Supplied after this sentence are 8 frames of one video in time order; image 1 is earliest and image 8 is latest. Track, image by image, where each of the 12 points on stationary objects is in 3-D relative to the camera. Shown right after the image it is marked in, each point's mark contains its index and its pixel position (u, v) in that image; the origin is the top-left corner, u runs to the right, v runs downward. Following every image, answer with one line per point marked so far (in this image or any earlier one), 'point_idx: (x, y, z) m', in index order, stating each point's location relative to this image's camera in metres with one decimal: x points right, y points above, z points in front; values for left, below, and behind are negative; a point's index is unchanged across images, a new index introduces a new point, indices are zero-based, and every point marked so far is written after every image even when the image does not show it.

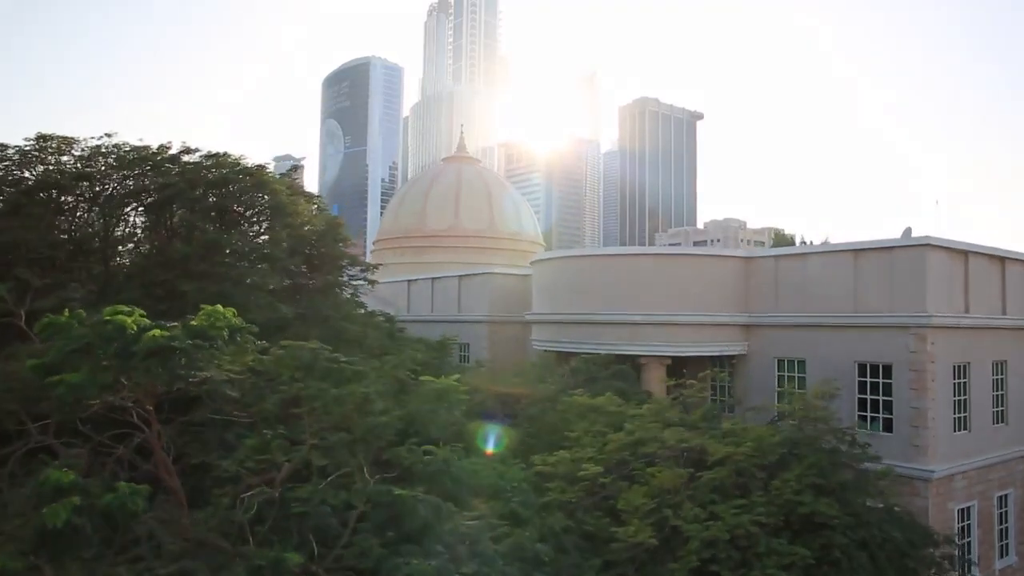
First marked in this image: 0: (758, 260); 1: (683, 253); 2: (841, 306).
0: (+5.2, +0.6, +15.7) m
1: (+3.5, +0.7, +15.5) m
2: (+6.3, -0.3, +14.2) m
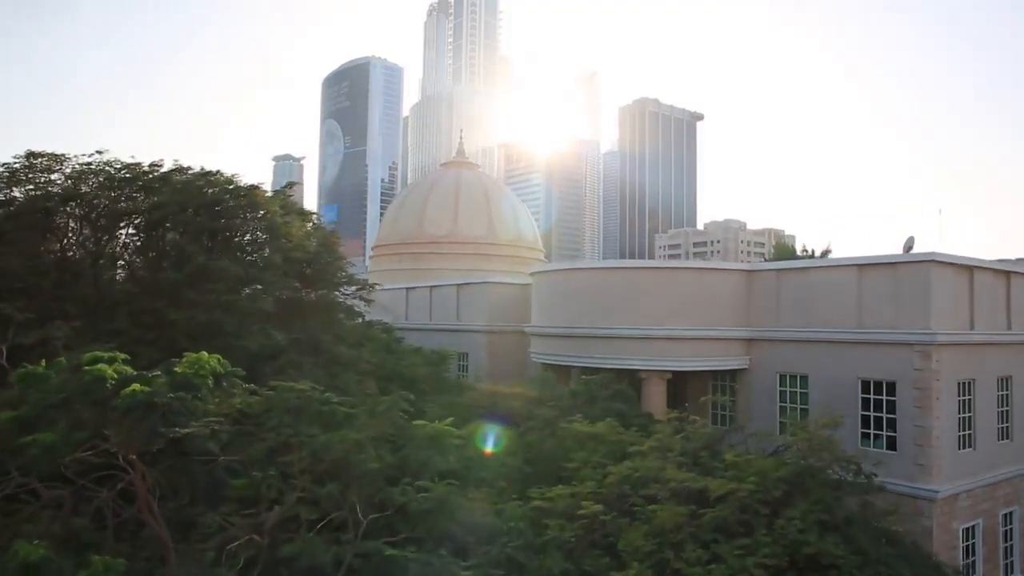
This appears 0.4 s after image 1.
0: (+5.1, +0.3, +15.6) m
1: (+3.5, +0.4, +15.3) m
2: (+6.3, -0.6, +14.0) m
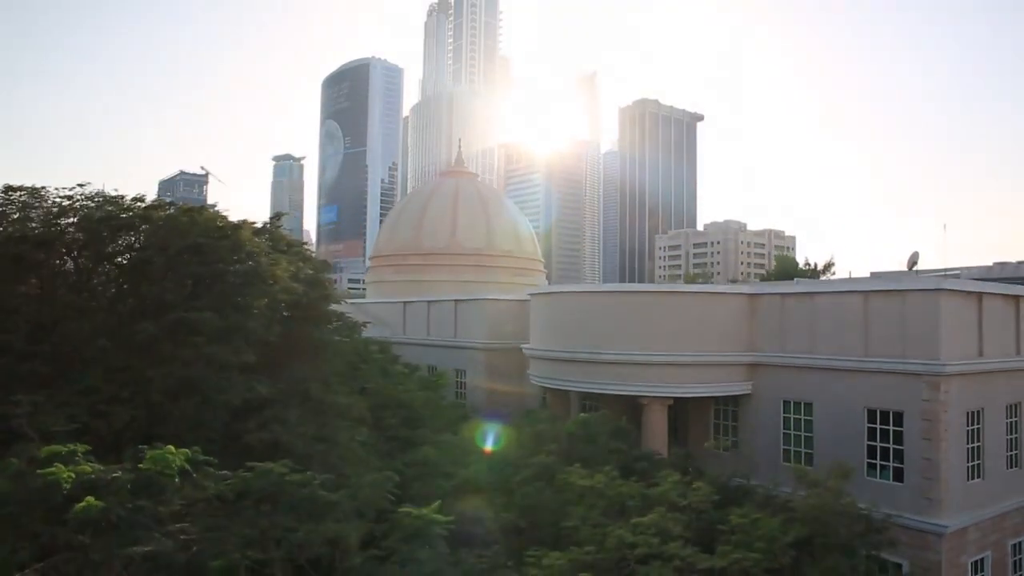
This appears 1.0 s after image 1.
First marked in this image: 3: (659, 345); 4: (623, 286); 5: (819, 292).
0: (+5.1, -0.2, +15.2) m
1: (+3.5, -0.1, +15.0) m
2: (+6.2, -1.1, +13.7) m
3: (+3.0, -1.2, +15.1) m
4: (+2.3, 0.0, +15.3) m
5: (+5.8, -0.1, +14.2) m
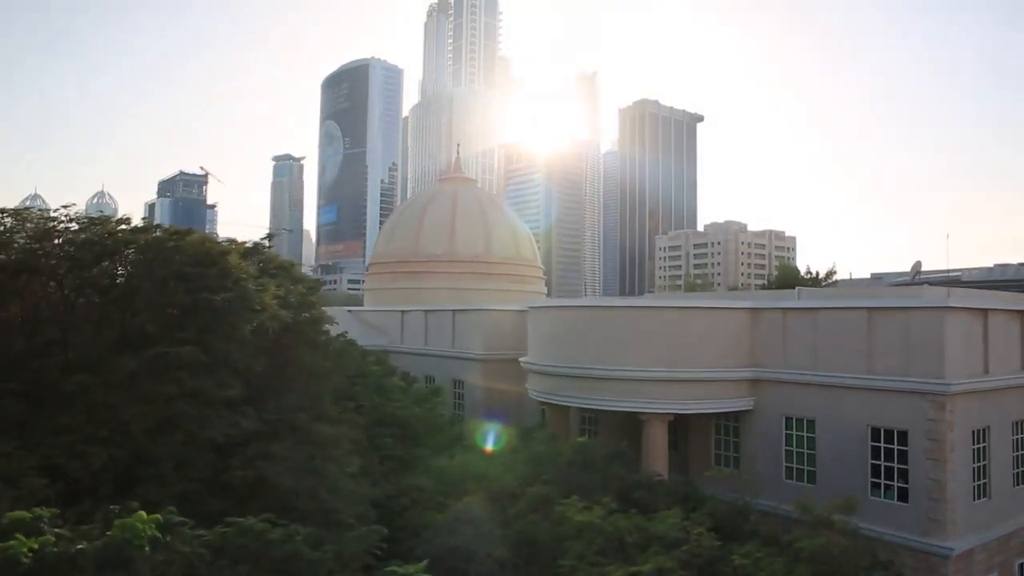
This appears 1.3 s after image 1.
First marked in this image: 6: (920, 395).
0: (+5.0, -0.5, +15.0) m
1: (+3.4, -0.3, +14.8) m
2: (+6.2, -1.4, +13.5) m
3: (+2.9, -1.4, +14.8) m
4: (+2.2, -0.3, +15.0) m
5: (+5.8, -0.4, +14.0) m
6: (+6.8, -1.8, +12.4) m
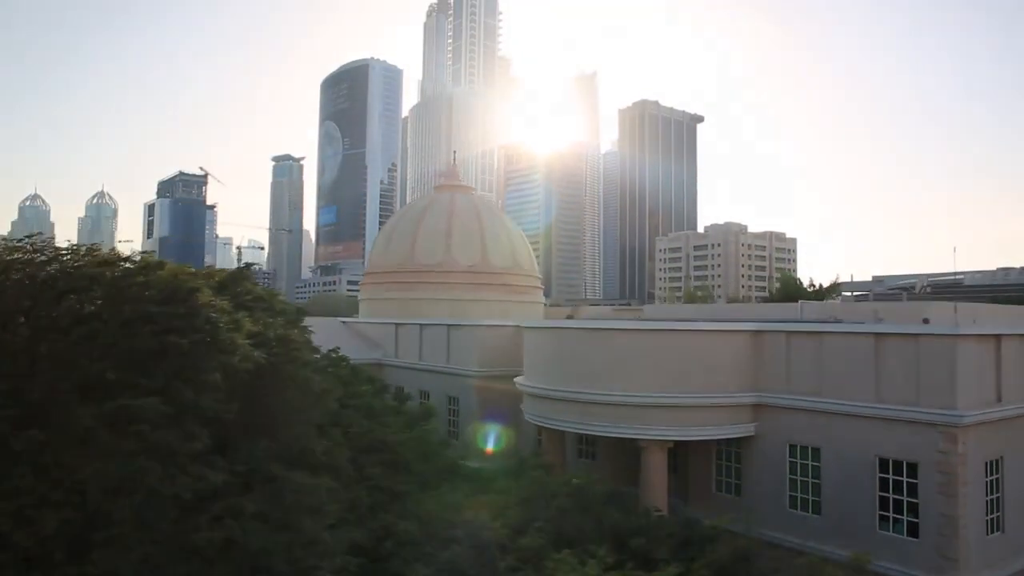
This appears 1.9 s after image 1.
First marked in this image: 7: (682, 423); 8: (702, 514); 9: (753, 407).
0: (+4.9, -0.9, +14.5) m
1: (+3.3, -0.8, +14.2) m
2: (+6.1, -1.8, +12.9) m
3: (+2.8, -1.9, +14.3) m
4: (+2.1, -0.7, +14.5) m
5: (+5.7, -0.8, +13.4) m
6: (+6.7, -2.2, +11.9) m
7: (+3.2, -2.6, +14.2) m
8: (+3.9, -4.7, +15.4) m
9: (+4.7, -2.3, +14.5) m
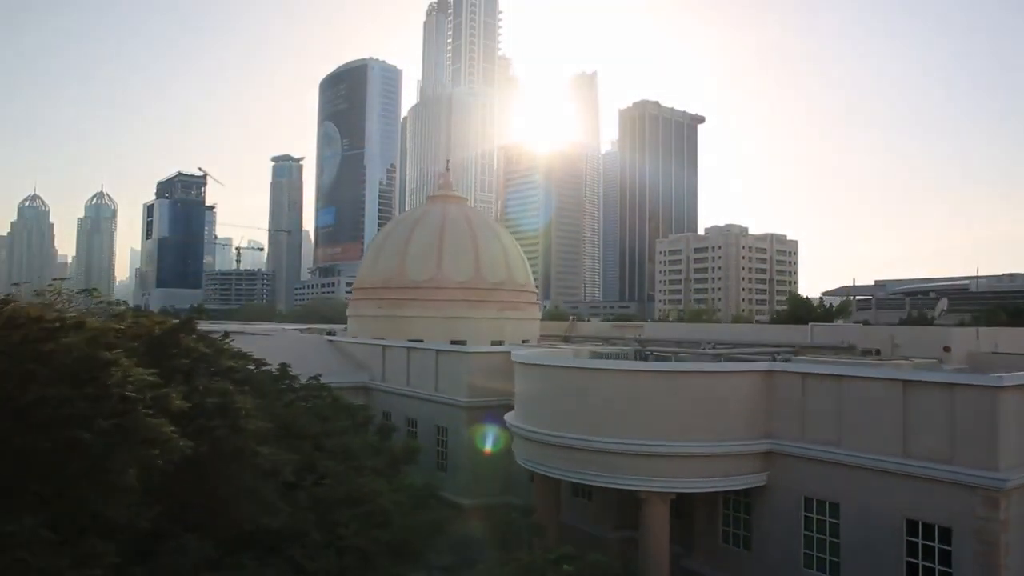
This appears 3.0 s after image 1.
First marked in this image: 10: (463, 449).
0: (+4.7, -1.5, +13.1) m
1: (+3.1, -1.4, +12.9) m
2: (+5.8, -2.5, +11.6) m
3: (+2.6, -2.5, +13.0) m
4: (+1.9, -1.3, +13.2) m
5: (+5.4, -1.4, +12.1) m
6: (+6.5, -2.8, +10.6) m
7: (+3.0, -3.2, +12.9) m
8: (+3.7, -5.3, +14.1) m
9: (+4.5, -2.9, +13.2) m
10: (-1.3, -4.2, +19.4) m
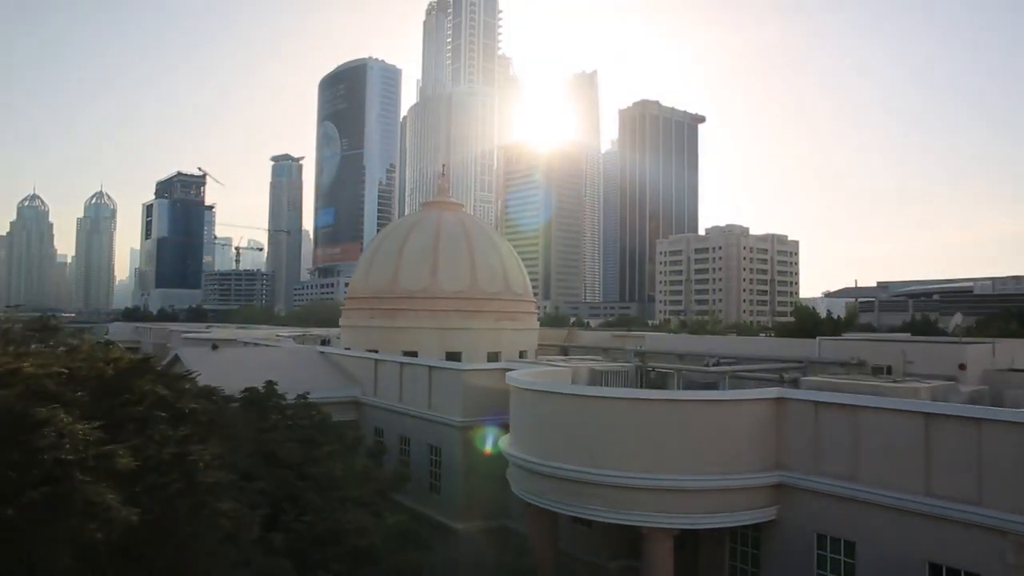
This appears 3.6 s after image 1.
0: (+4.6, -1.9, +12.3) m
1: (+3.0, -1.8, +12.1) m
2: (+5.7, -2.8, +10.8) m
3: (+2.5, -2.9, +12.2) m
4: (+1.8, -1.7, +12.4) m
5: (+5.3, -1.8, +11.3) m
6: (+6.4, -3.2, +9.8) m
7: (+2.9, -3.6, +12.1) m
8: (+3.6, -5.7, +13.3) m
9: (+4.4, -3.3, +12.4) m
10: (-1.4, -4.5, +18.6) m
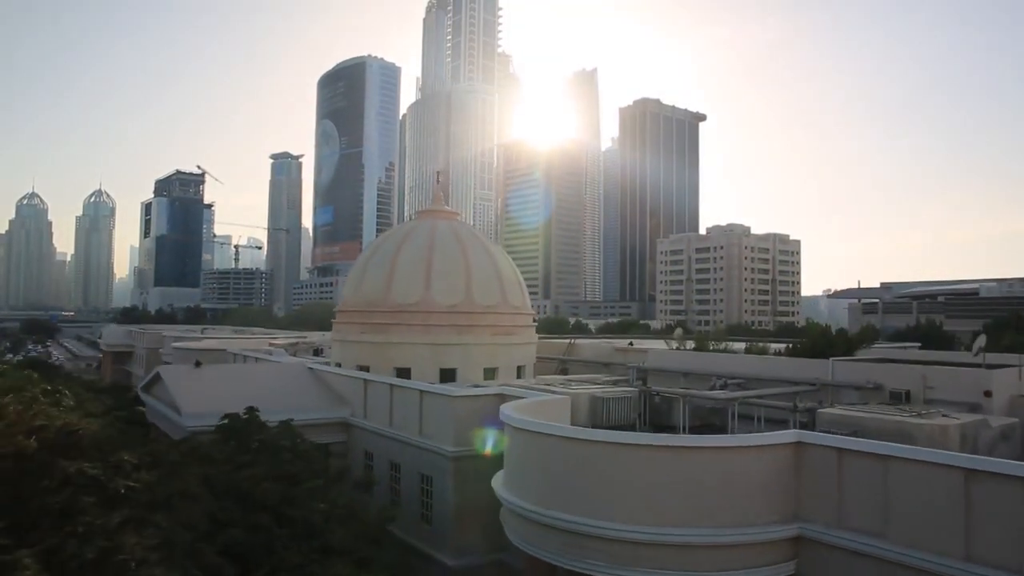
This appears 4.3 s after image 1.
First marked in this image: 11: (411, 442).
0: (+4.5, -2.4, +11.2) m
1: (+2.9, -2.3, +11.0) m
2: (+5.6, -3.3, +9.7) m
3: (+2.4, -3.4, +11.1) m
4: (+1.7, -2.2, +11.3) m
5: (+5.2, -2.3, +10.2) m
6: (+6.3, -3.7, +8.7) m
7: (+2.8, -4.1, +11.0) m
8: (+3.5, -6.2, +12.2) m
9: (+4.3, -3.8, +11.3) m
10: (-1.5, -5.0, +17.5) m
11: (-2.6, -3.9, +19.1) m
